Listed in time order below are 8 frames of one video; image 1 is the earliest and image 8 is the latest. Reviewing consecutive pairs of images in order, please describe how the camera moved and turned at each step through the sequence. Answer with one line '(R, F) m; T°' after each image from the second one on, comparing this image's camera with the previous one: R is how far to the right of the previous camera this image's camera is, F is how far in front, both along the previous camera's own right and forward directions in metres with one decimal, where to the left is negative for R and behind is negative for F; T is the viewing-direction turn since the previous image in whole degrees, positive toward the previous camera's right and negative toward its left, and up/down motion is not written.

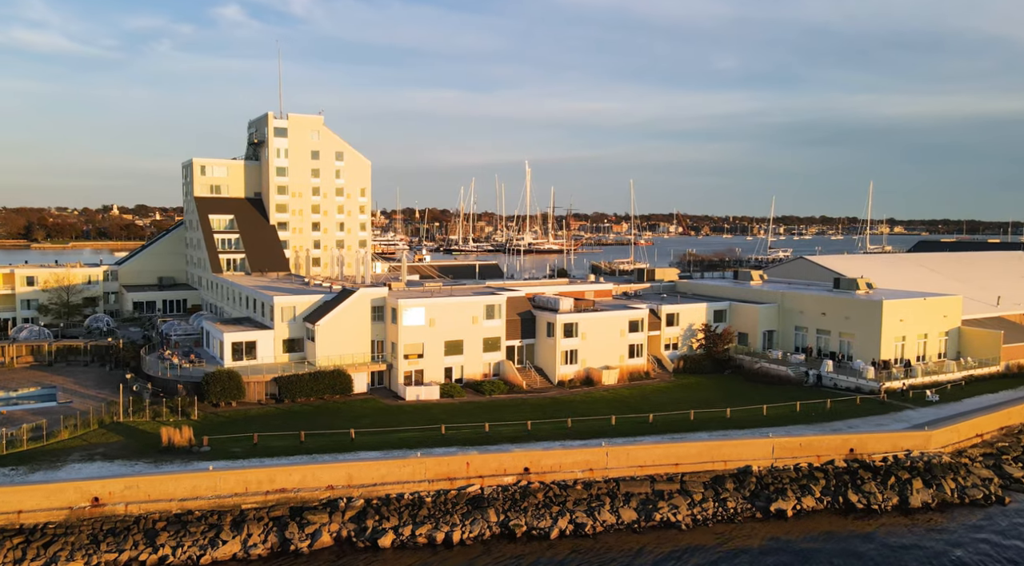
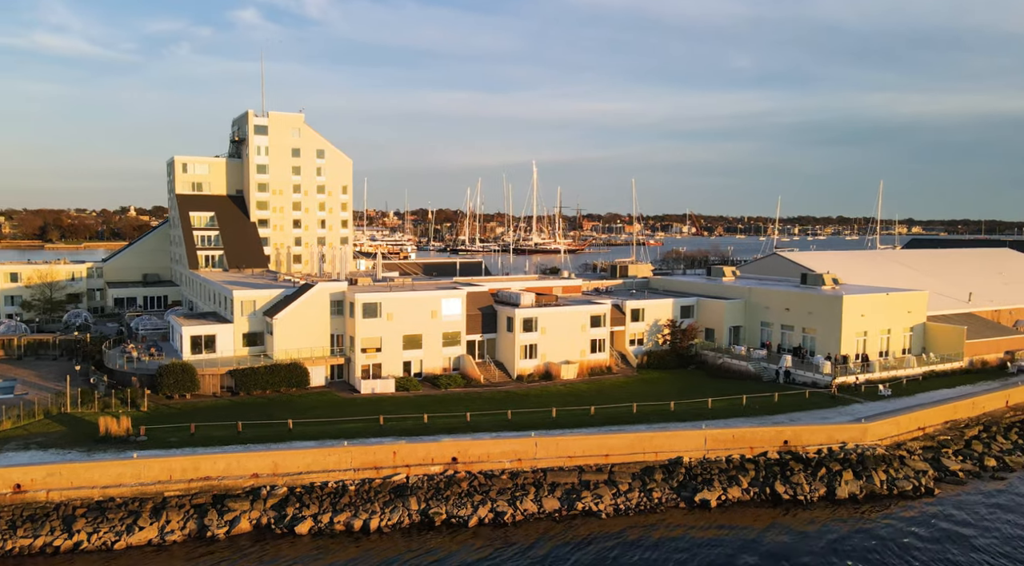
(+2.8, -0.2) m; -1°
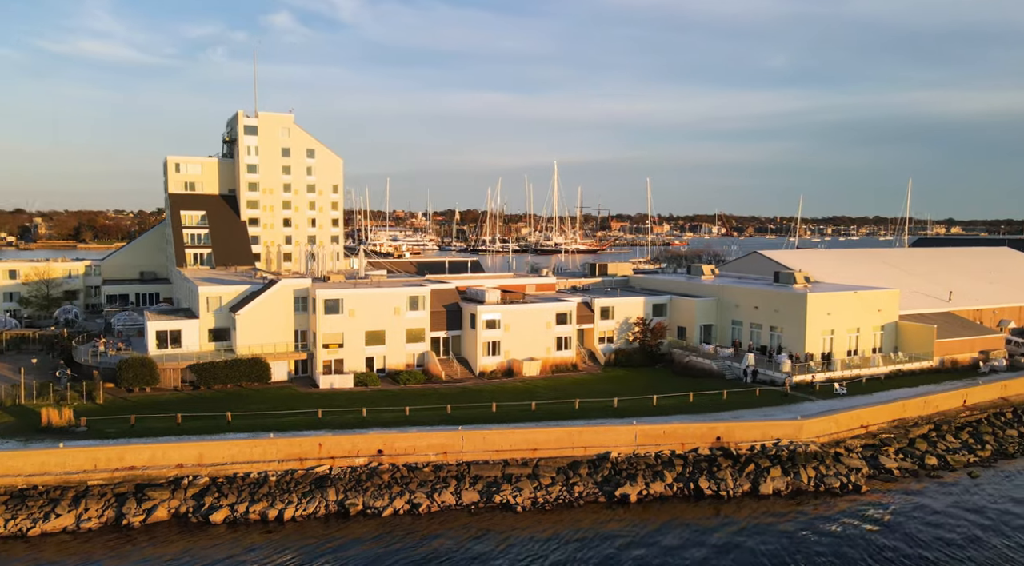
(+3.4, -0.1) m; -2°
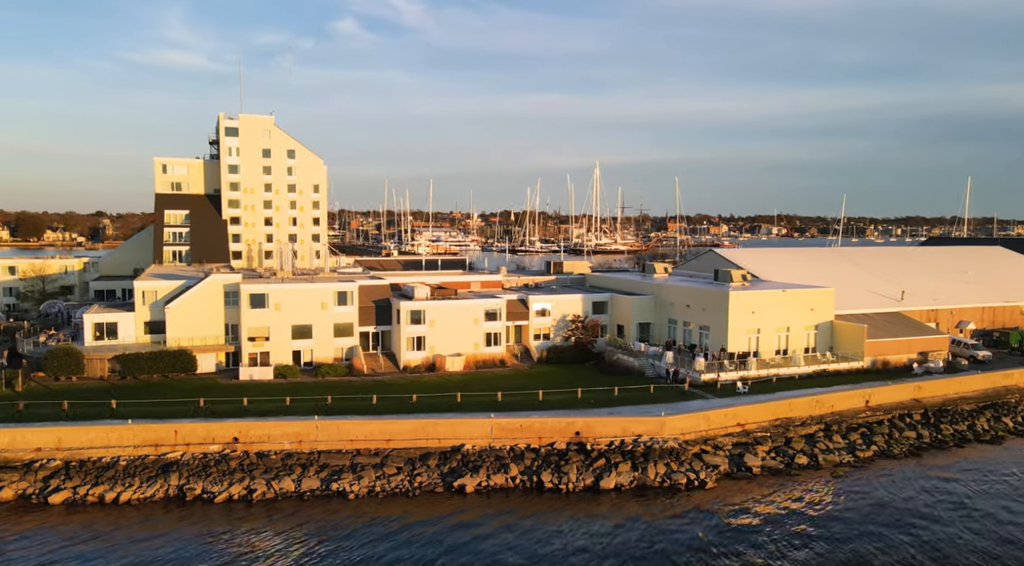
(+6.9, -0.2) m; -4°
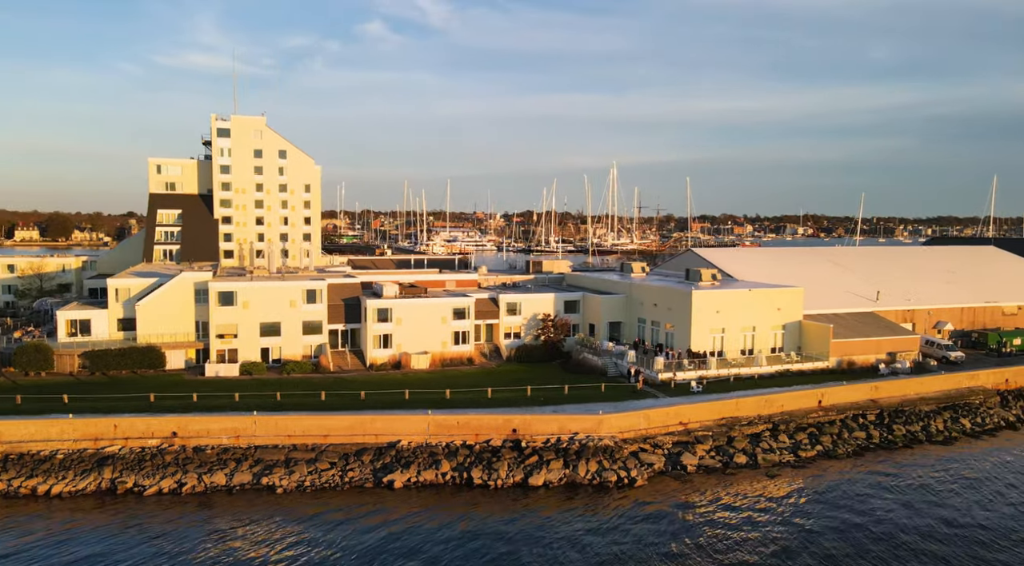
(+3.1, -0.1) m; -1°
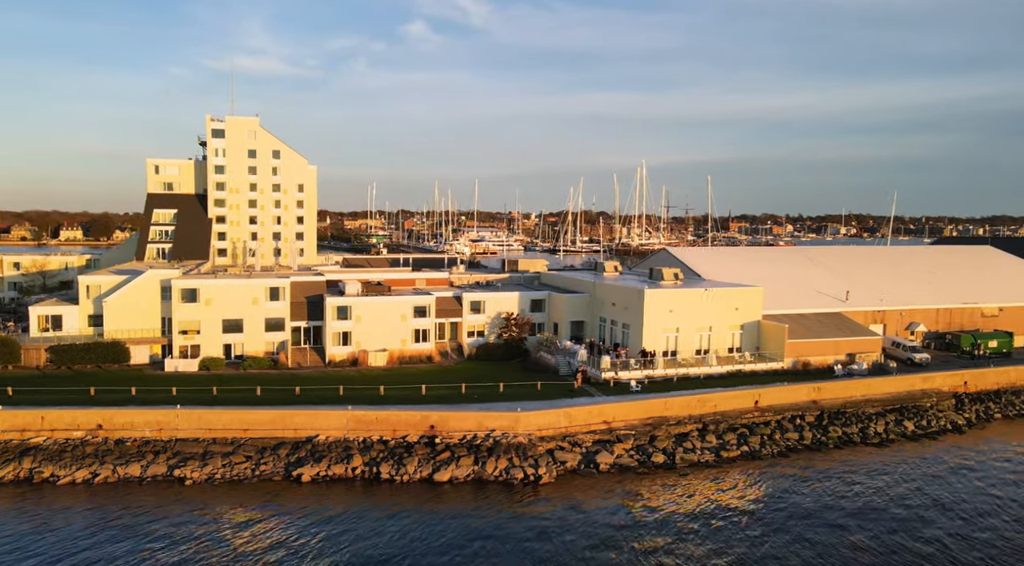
(+4.3, -0.1) m; -2°
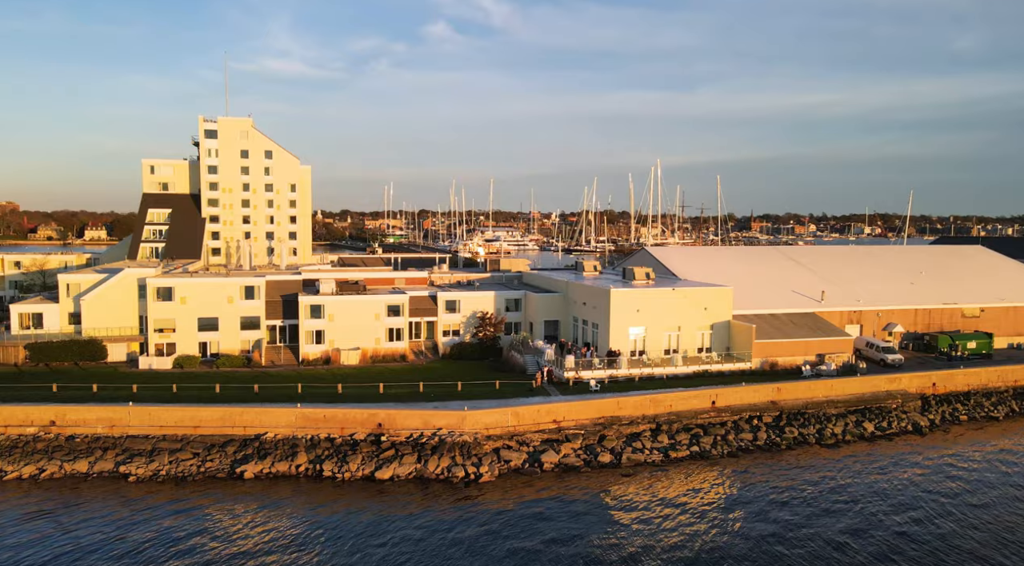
(+2.6, -0.1) m; -1°
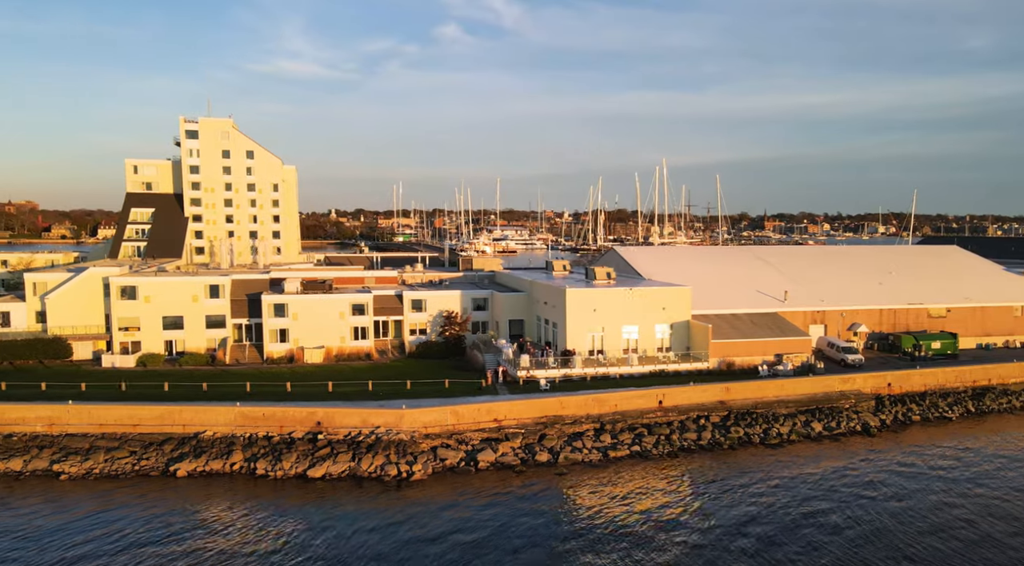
(+2.6, -0.1) m; -1°
